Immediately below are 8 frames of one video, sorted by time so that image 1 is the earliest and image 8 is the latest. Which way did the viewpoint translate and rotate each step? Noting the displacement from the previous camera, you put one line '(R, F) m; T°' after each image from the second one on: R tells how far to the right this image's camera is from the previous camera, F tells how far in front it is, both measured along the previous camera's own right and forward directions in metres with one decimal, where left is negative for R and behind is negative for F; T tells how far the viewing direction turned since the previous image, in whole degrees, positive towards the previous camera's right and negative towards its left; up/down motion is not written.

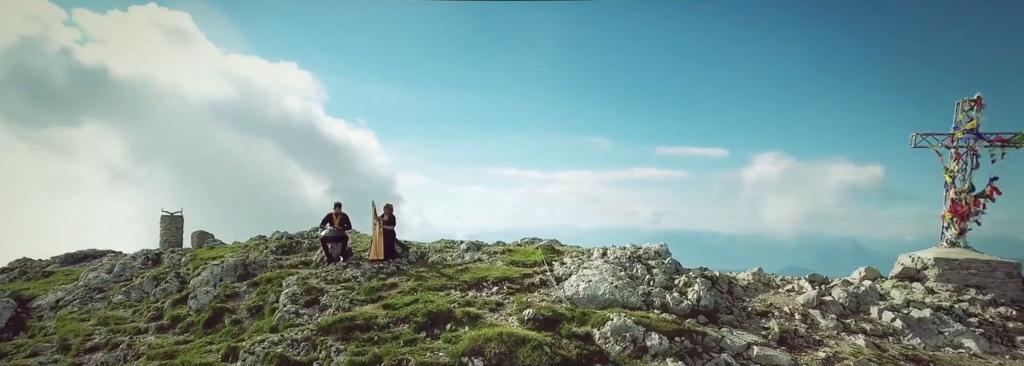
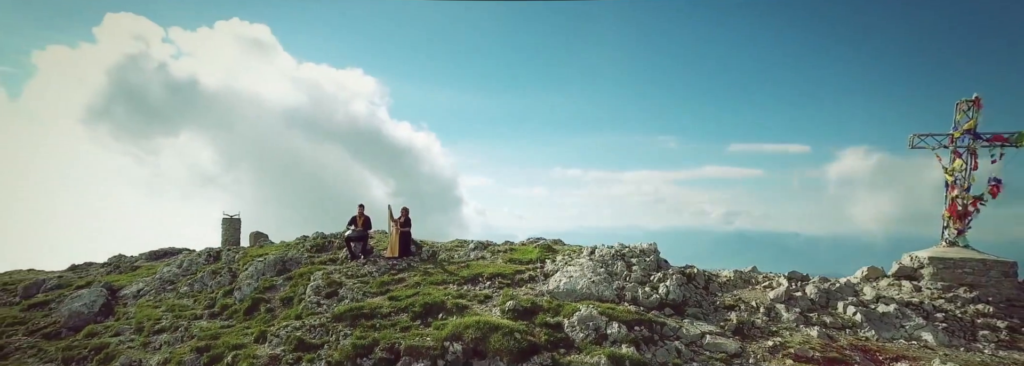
(+2.1, -1.5) m; -6°
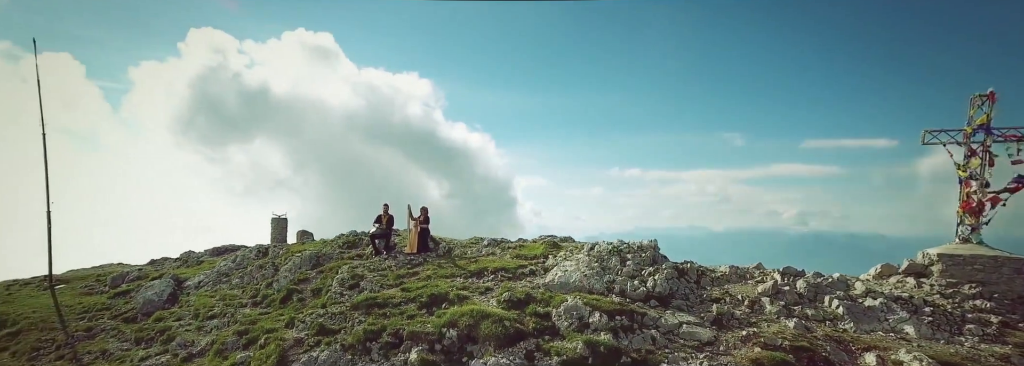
(+1.8, -1.1) m; -6°
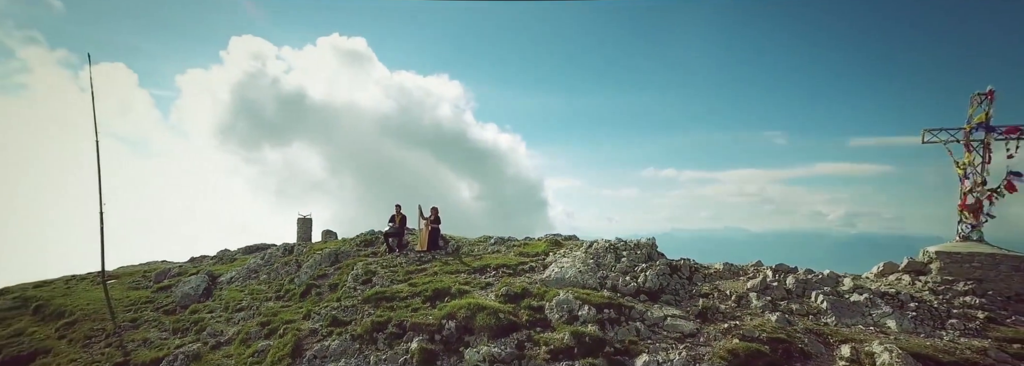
(+1.1, -0.8) m; -3°
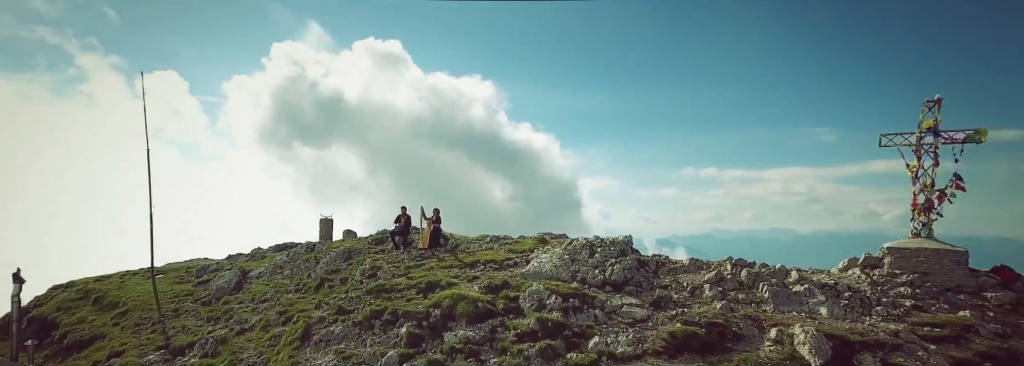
(+1.7, -2.0) m; -3°
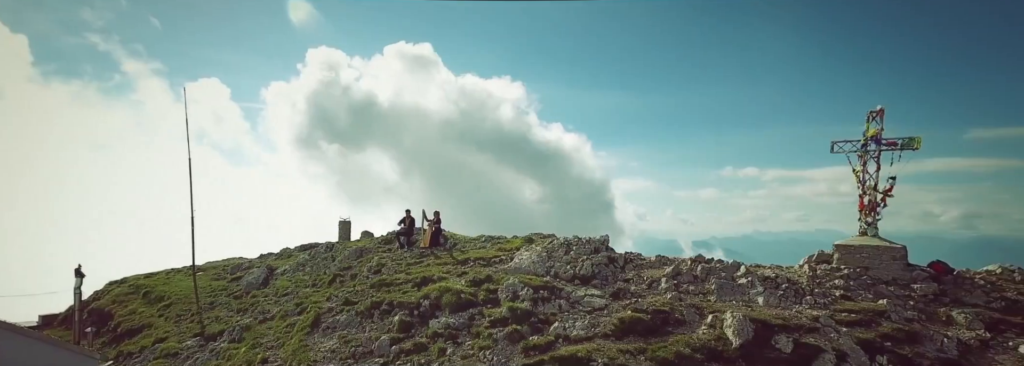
(+1.8, -2.3) m; -3°
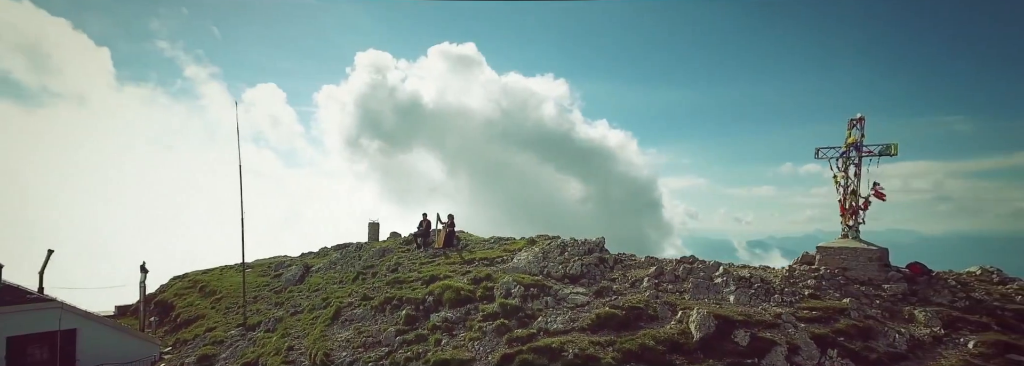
(+1.9, -1.7) m; -5°
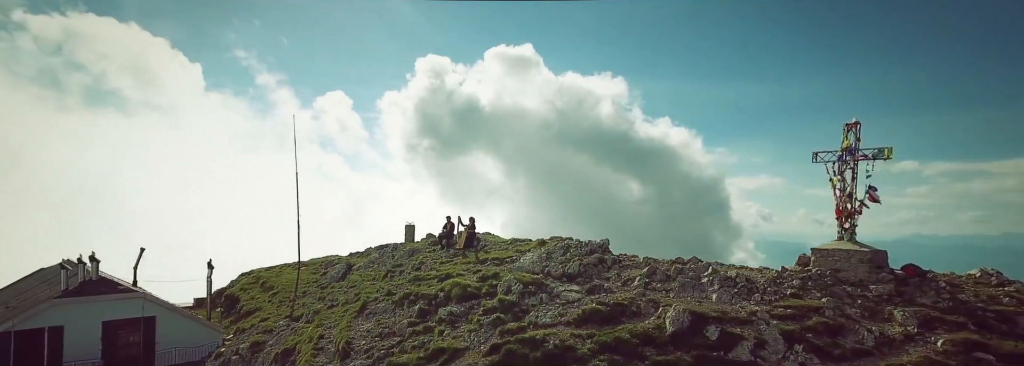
(+2.3, -1.4) m; -6°
